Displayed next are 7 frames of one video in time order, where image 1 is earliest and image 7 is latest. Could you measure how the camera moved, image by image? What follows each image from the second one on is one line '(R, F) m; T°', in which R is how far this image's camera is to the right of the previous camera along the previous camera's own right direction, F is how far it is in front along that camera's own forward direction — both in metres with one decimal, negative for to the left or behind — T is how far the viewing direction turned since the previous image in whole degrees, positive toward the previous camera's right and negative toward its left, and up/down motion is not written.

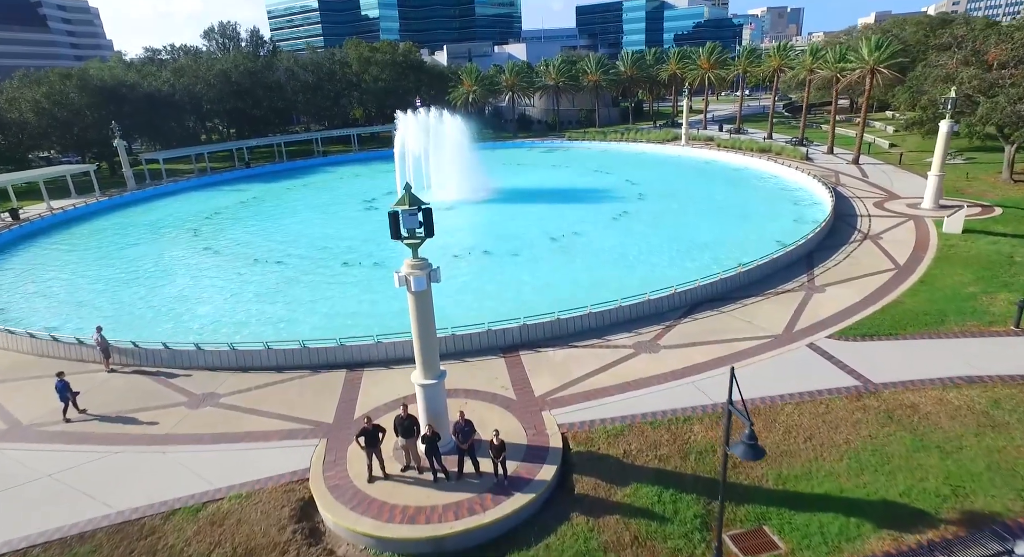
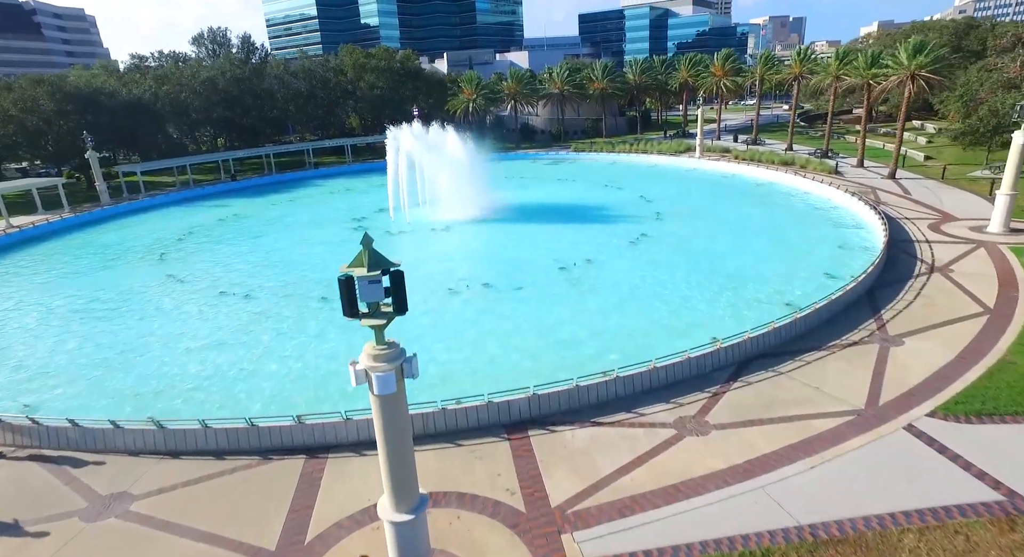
(-0.1, +2.9) m; 0°
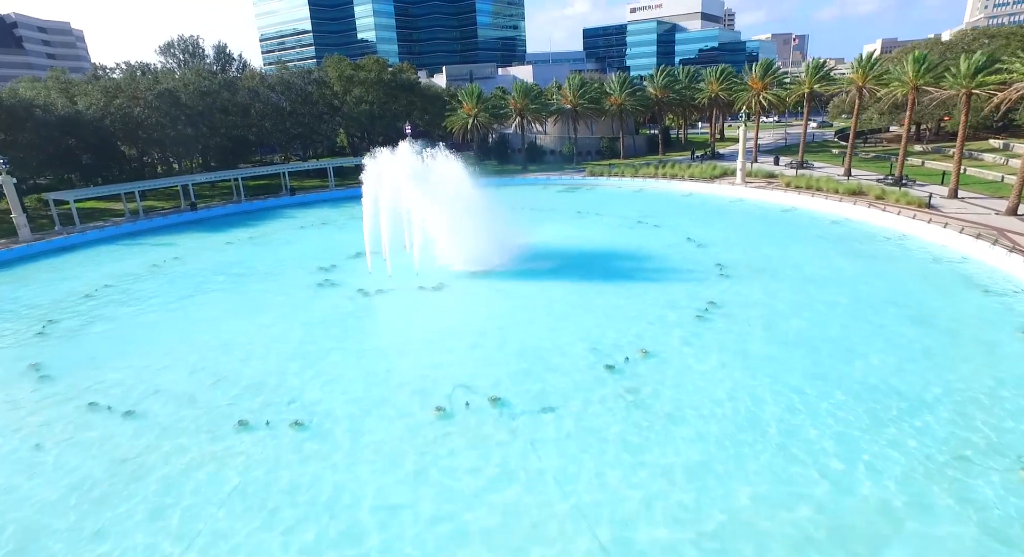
(-0.5, +6.6) m; 0°
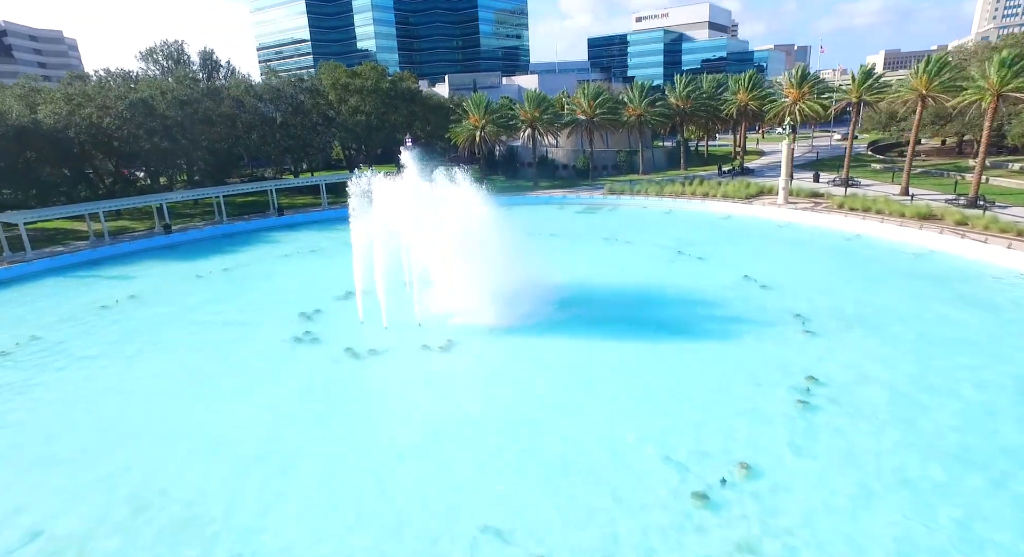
(-0.8, +4.2) m; 0°
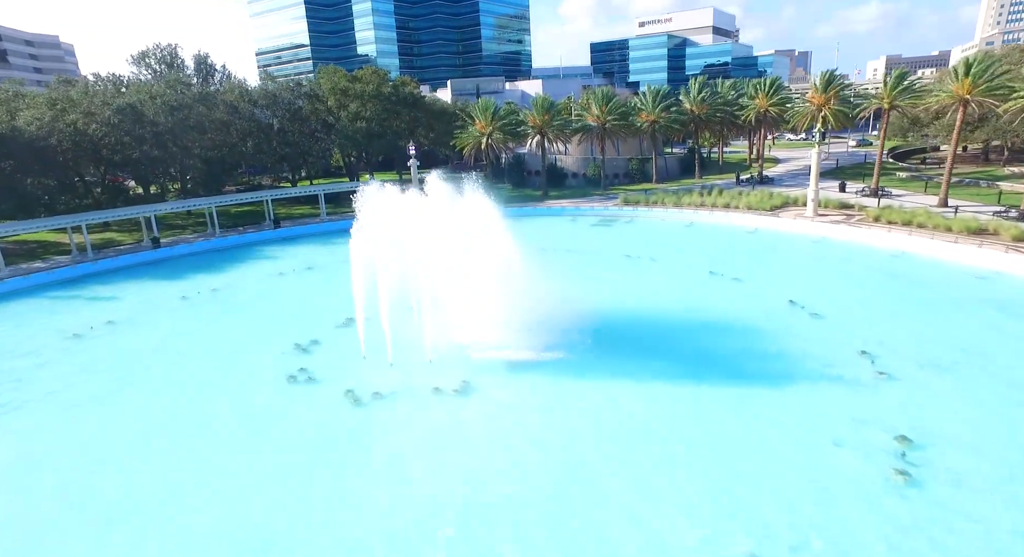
(-0.7, +2.1) m; 0°
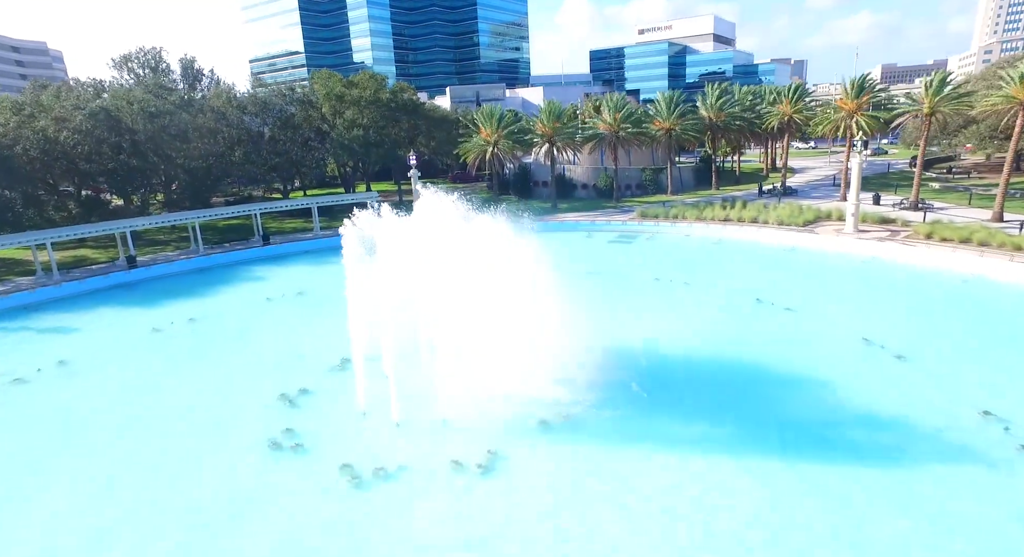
(-0.9, +2.8) m; 0°
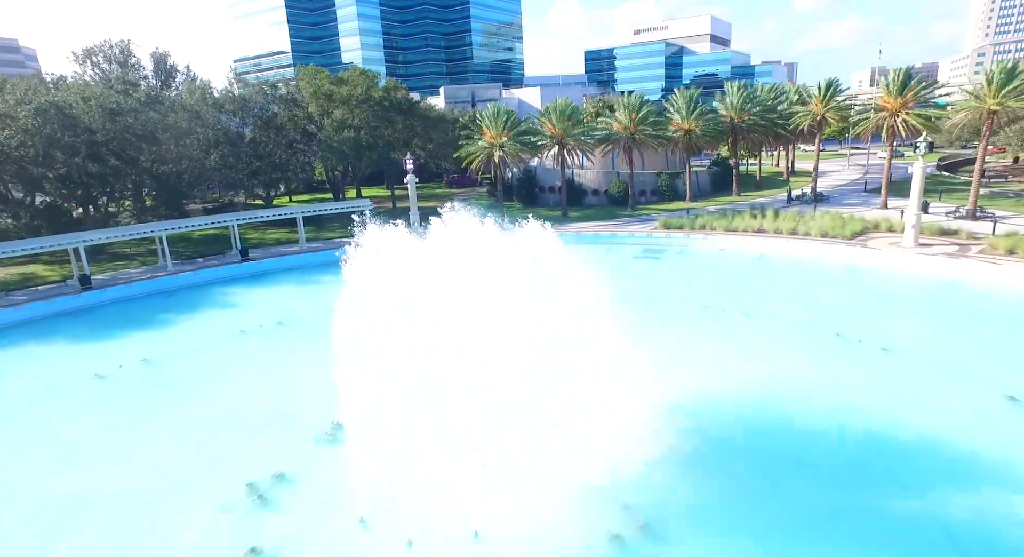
(-1.1, +3.7) m; +1°
